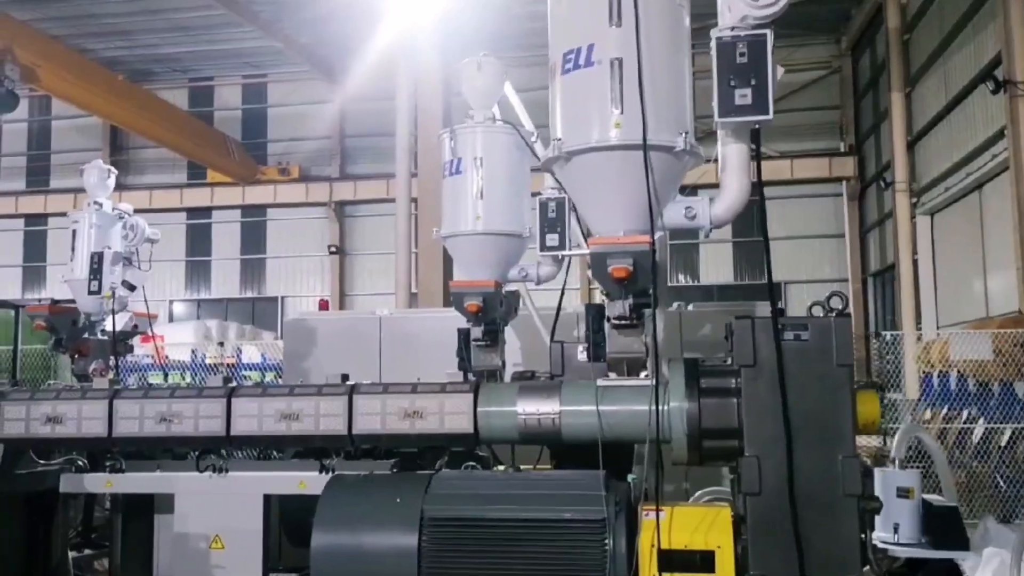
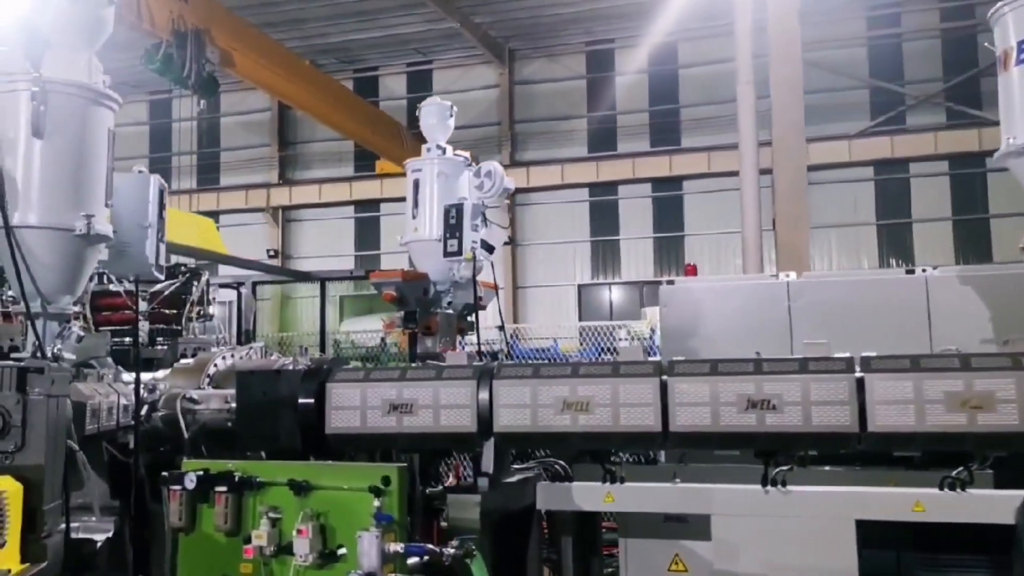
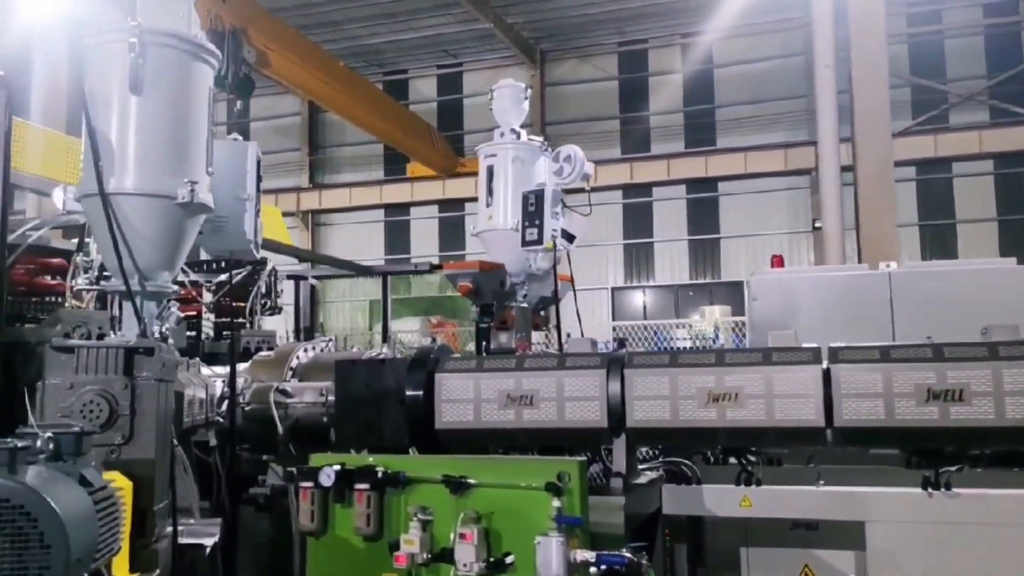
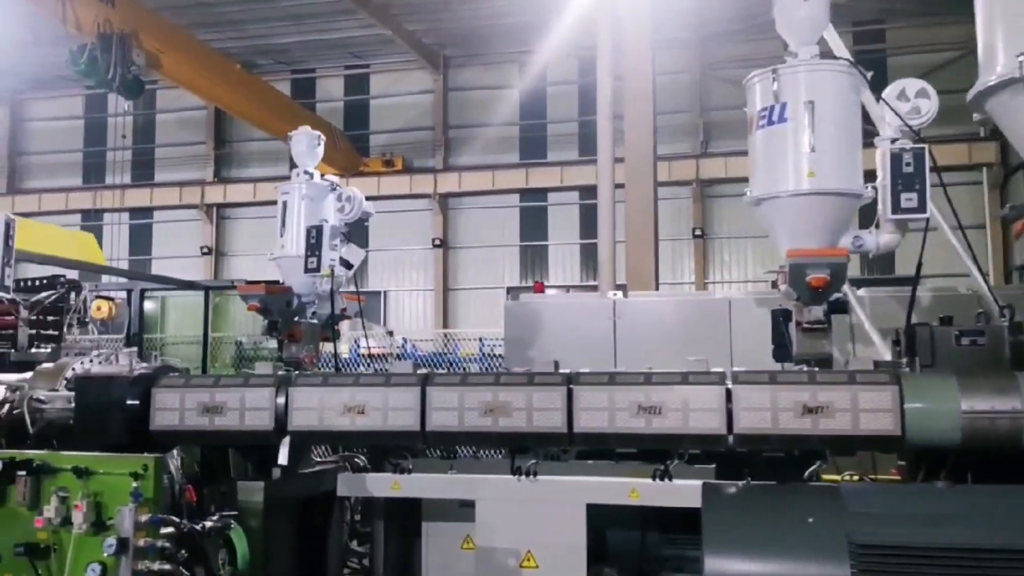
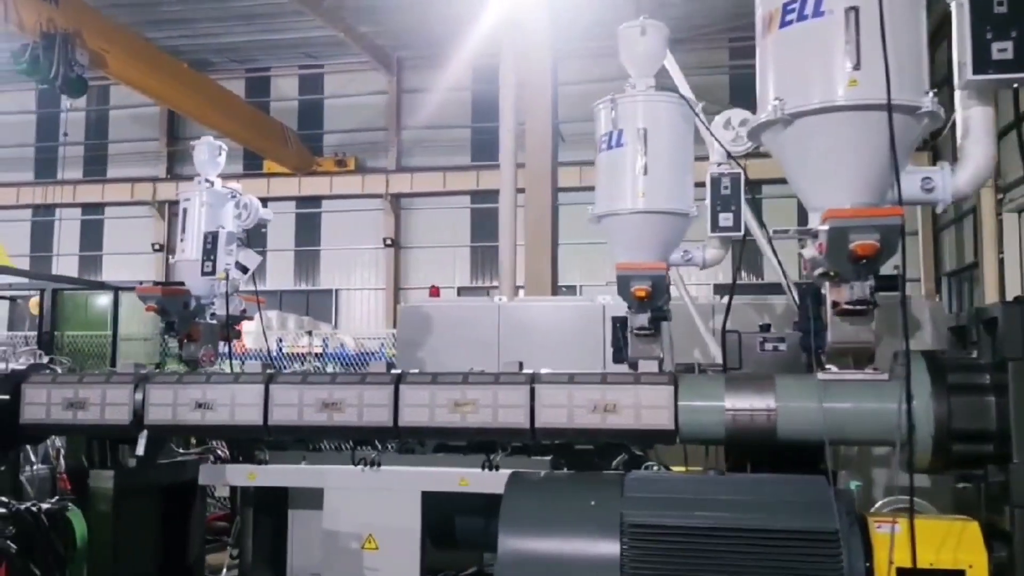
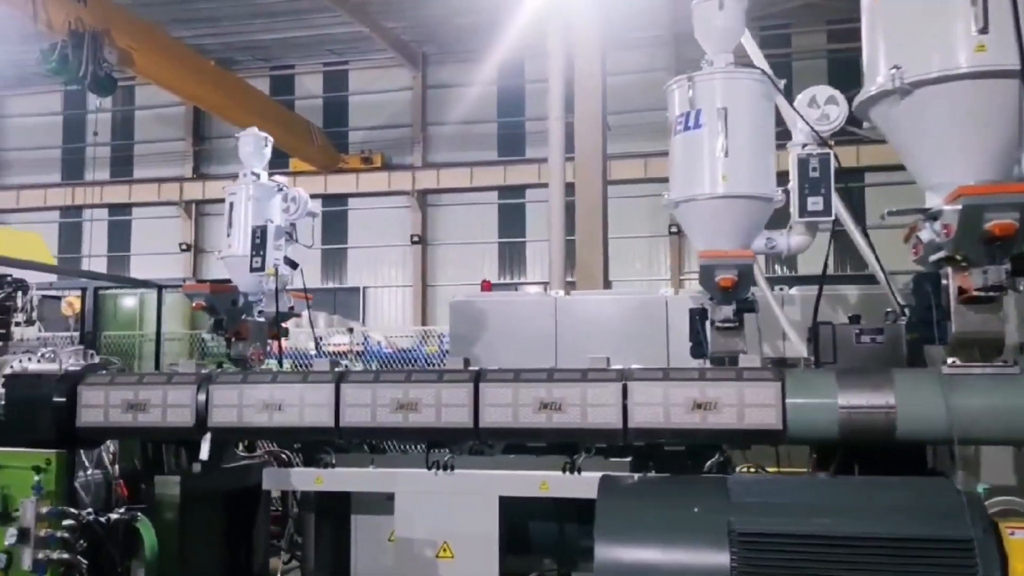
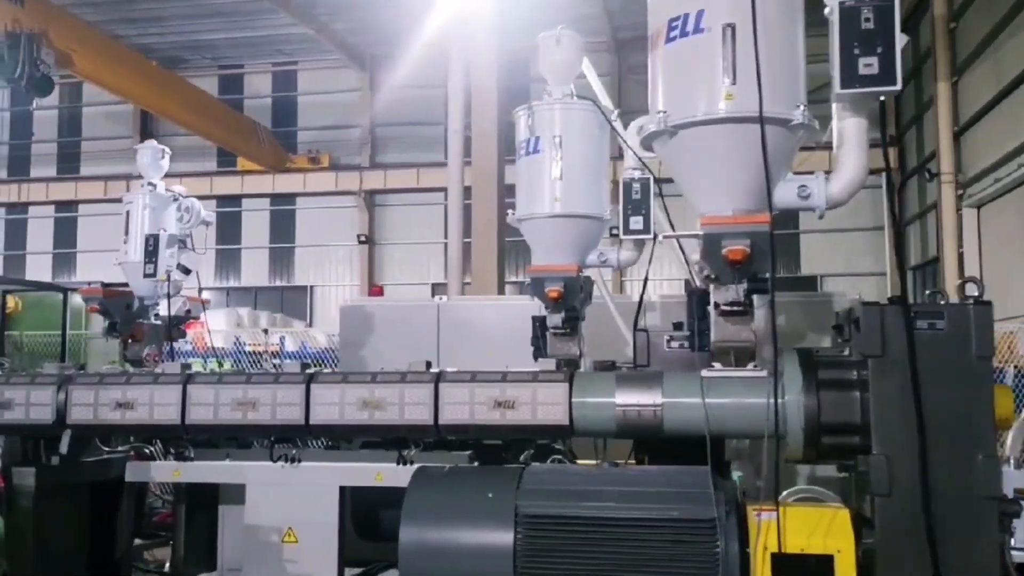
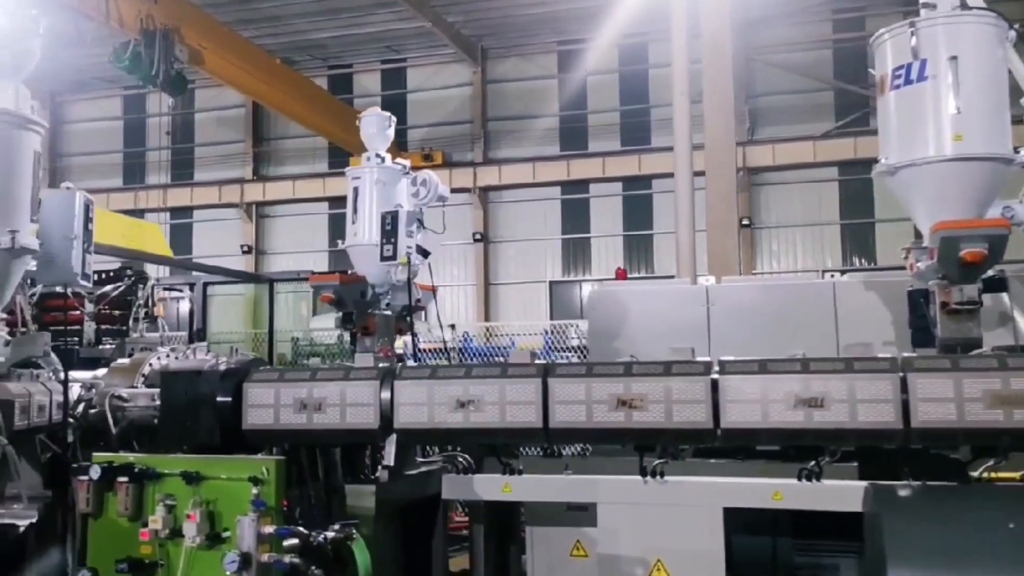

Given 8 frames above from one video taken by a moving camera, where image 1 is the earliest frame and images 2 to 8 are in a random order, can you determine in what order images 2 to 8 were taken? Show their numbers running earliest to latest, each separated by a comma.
7, 5, 6, 4, 8, 2, 3
